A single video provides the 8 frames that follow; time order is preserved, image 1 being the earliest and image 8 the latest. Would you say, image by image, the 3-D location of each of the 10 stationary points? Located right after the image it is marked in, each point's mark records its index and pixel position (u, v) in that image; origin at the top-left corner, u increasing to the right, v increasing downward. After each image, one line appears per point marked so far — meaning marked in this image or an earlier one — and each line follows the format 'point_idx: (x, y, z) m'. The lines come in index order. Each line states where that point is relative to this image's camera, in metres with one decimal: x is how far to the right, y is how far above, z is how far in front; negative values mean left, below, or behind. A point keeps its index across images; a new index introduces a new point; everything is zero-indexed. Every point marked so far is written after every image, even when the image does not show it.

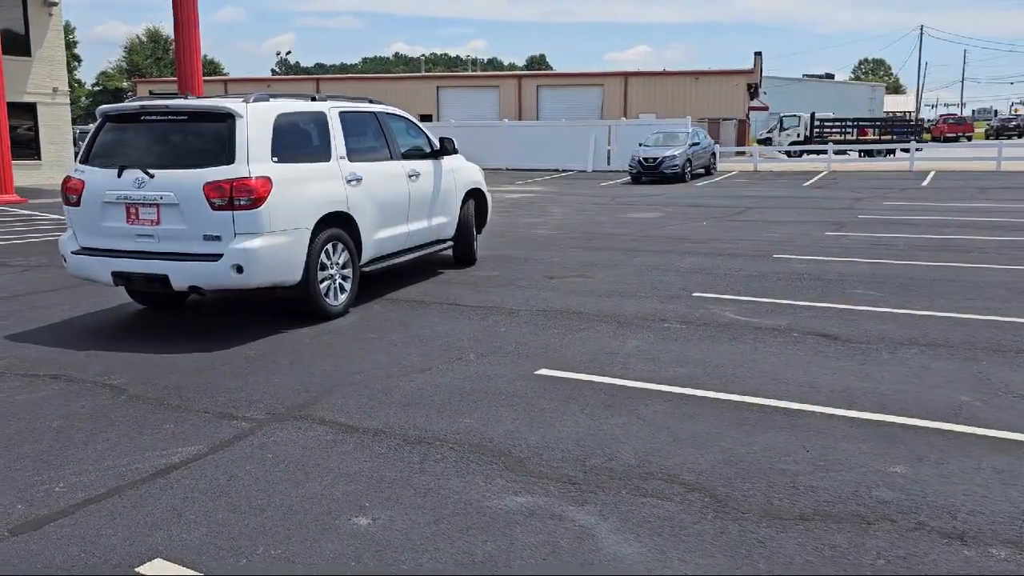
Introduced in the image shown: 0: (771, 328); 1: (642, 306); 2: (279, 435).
0: (+2.2, -0.3, +7.5) m
1: (+1.3, -0.2, +8.6) m
2: (-1.3, -0.8, +5.1) m
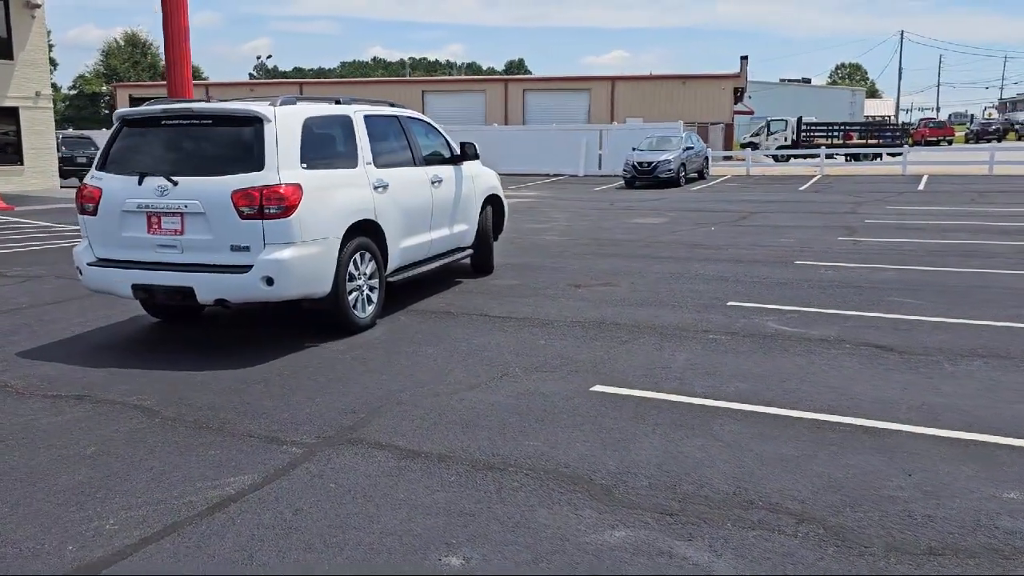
0: (+2.6, -0.4, +7.3) m
1: (+1.6, -0.3, +8.3) m
2: (-0.9, -0.9, +4.7) m
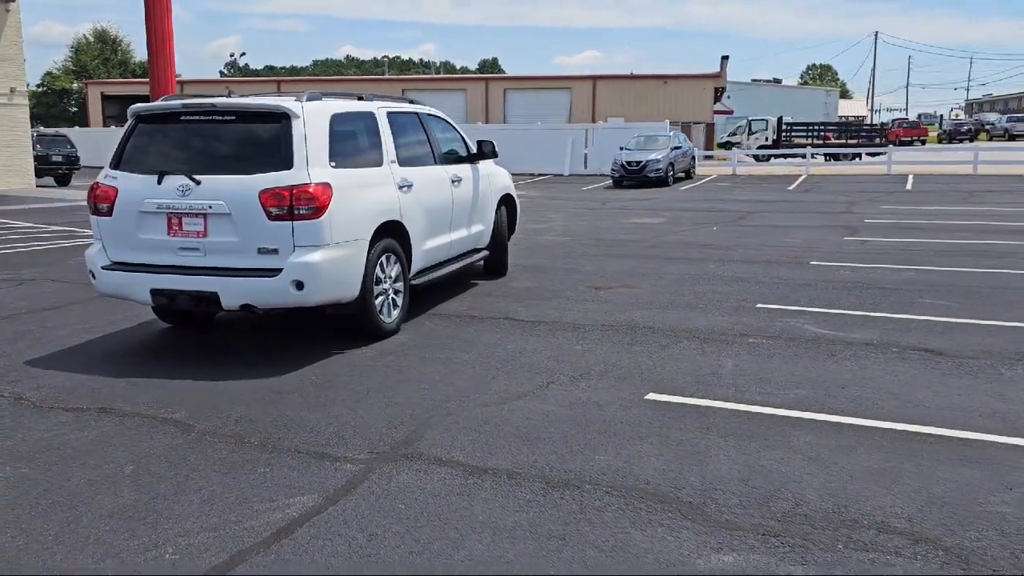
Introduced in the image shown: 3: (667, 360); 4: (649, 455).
0: (+2.9, -0.4, +7.1) m
1: (+1.8, -0.3, +8.1) m
2: (-0.6, -1.0, +4.4) m
3: (+1.2, -0.6, +6.7) m
4: (+0.7, -0.9, +4.7) m
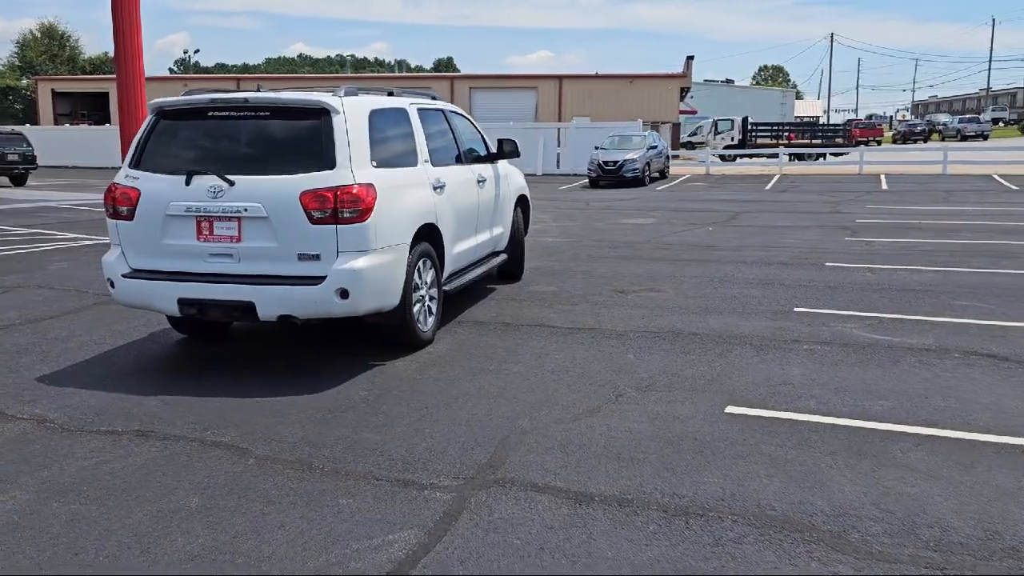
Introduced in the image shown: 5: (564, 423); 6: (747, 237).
0: (+3.2, -0.5, +6.9) m
1: (+2.2, -0.3, +7.8) m
2: (0.0, -1.0, +4.0) m
3: (+1.6, -0.6, +6.4) m
4: (+1.2, -0.9, +4.4) m
5: (+0.3, -0.8, +5.2) m
6: (+4.0, +0.9, +14.9) m
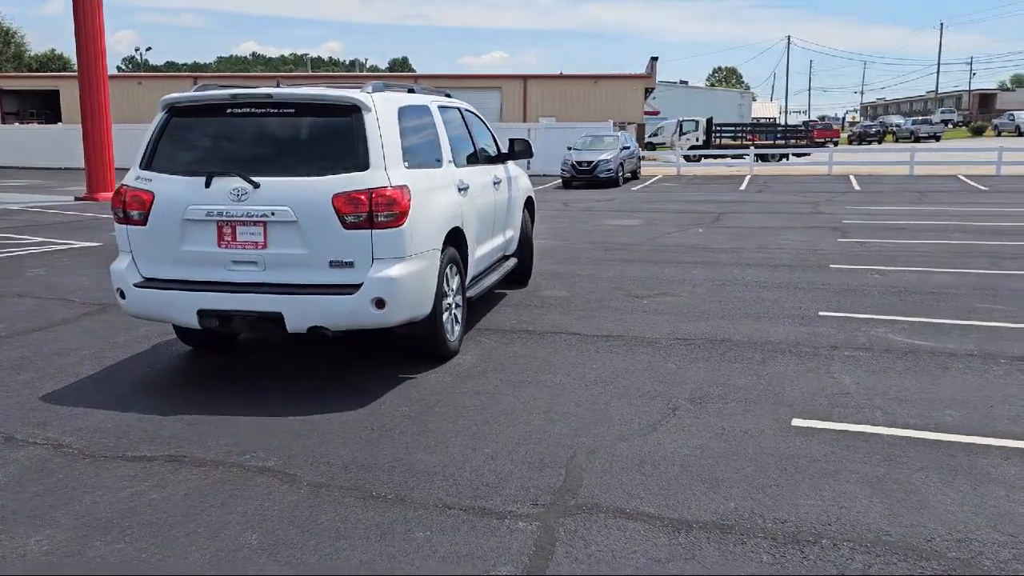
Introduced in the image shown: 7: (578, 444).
0: (+3.5, -0.5, +6.7) m
1: (+2.4, -0.4, +7.6) m
2: (+0.4, -1.1, +3.7) m
3: (+1.9, -0.6, +6.1) m
4: (+1.6, -1.0, +4.1) m
5: (+0.7, -0.9, +4.9) m
6: (+3.8, +0.8, +14.8) m
7: (+0.4, -0.9, +4.9) m
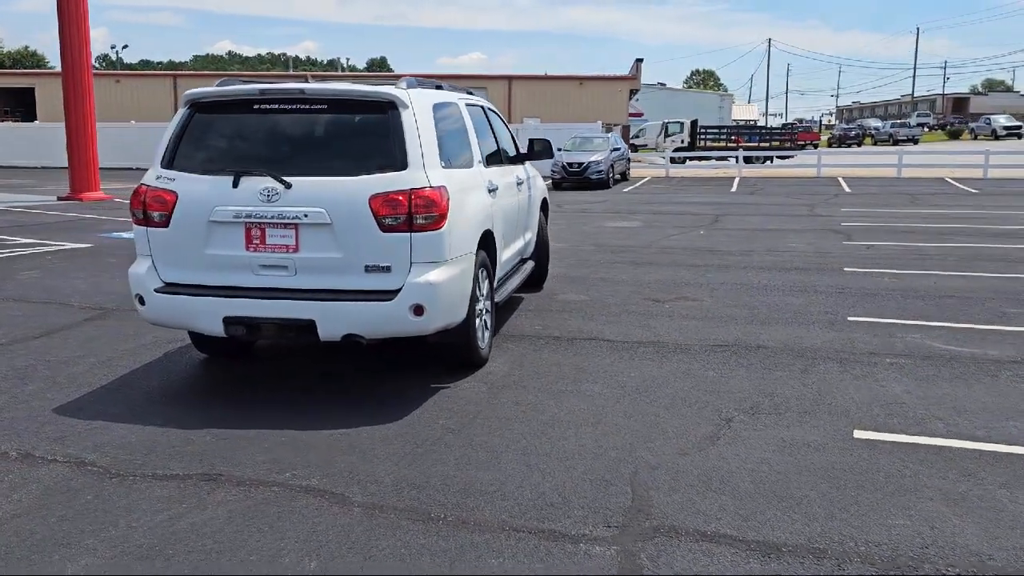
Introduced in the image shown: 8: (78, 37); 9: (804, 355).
0: (+3.7, -0.5, +6.5) m
1: (+2.6, -0.4, +7.4) m
2: (+0.7, -1.1, +3.5) m
3: (+2.1, -0.7, +5.9) m
4: (+1.9, -1.0, +3.9) m
5: (+0.9, -0.9, +4.7) m
6: (+3.8, +0.8, +14.6) m
7: (+0.7, -0.9, +4.6) m
8: (-9.8, +5.8, +19.9) m
9: (+2.2, -0.5, +6.8) m
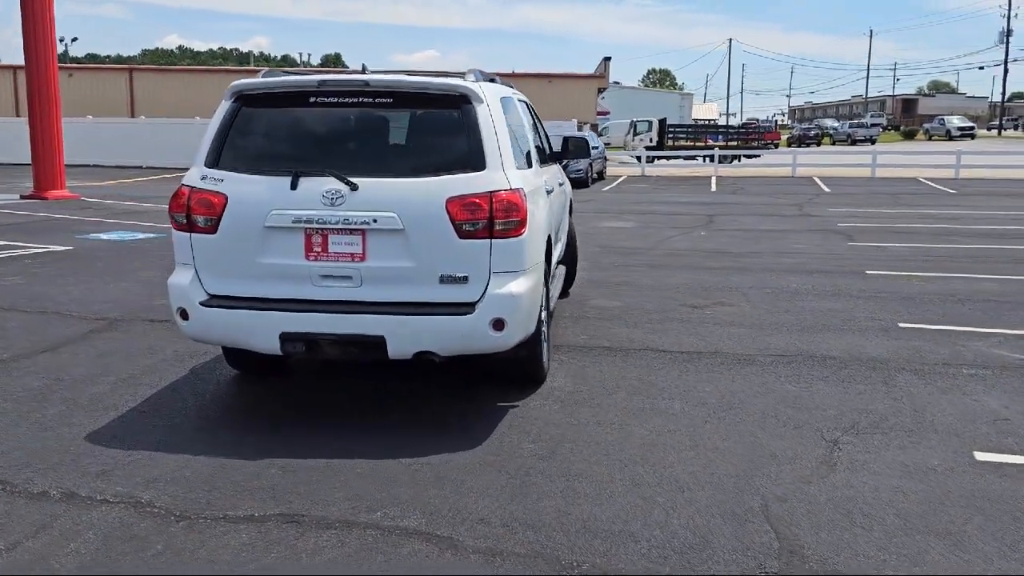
0: (+4.2, -0.6, +6.3) m
1: (+3.0, -0.5, +7.1) m
2: (+1.3, -1.2, +3.1) m
3: (+2.6, -0.7, +5.6) m
4: (+2.5, -1.1, +3.6) m
5: (+1.5, -1.0, +4.3) m
6: (+3.9, +0.8, +14.4) m
7: (+1.2, -1.0, +4.2) m
8: (-10.1, +5.7, +18.9) m
9: (+2.7, -0.6, +6.4) m
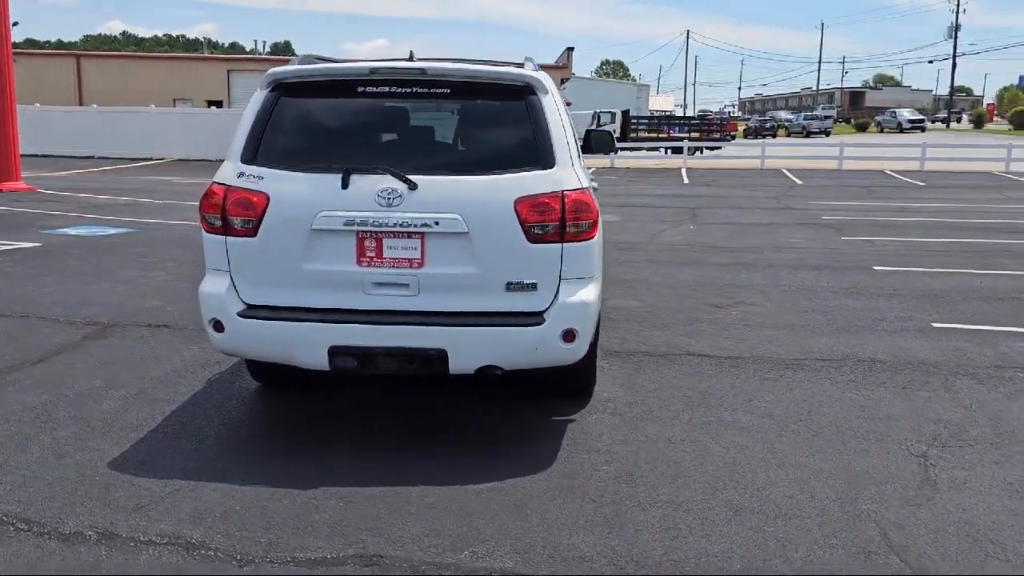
0: (+4.4, -0.6, +6.1) m
1: (+3.2, -0.5, +6.8) m
2: (+1.7, -1.2, +2.8) m
3: (+2.9, -0.7, +5.3) m
4: (+2.9, -1.1, +3.3) m
5: (+1.9, -1.0, +4.0) m
6: (+3.7, +0.8, +14.2) m
7: (+1.6, -1.0, +3.9) m
8: (-10.5, +5.7, +17.9) m
9: (+2.9, -0.6, +6.2) m
